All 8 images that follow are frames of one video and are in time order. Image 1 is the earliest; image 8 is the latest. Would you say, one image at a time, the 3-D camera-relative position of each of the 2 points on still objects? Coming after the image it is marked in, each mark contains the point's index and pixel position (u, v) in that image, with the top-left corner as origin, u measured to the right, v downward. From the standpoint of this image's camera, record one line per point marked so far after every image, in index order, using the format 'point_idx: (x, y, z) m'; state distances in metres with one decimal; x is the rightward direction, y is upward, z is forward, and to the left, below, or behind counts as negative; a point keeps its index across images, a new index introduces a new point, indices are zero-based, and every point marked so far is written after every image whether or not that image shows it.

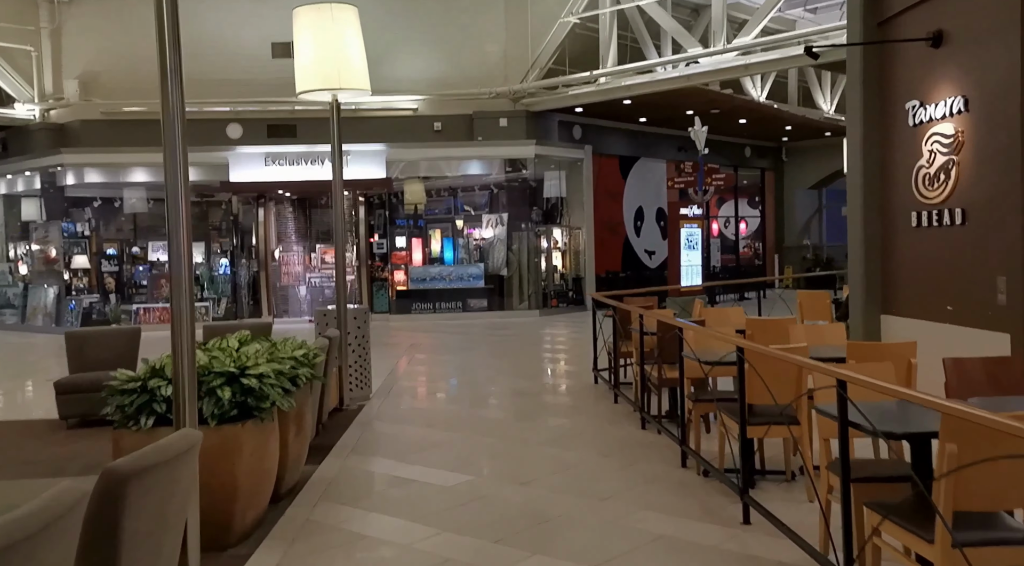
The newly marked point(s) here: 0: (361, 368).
0: (-1.3, -0.8, +7.6) m
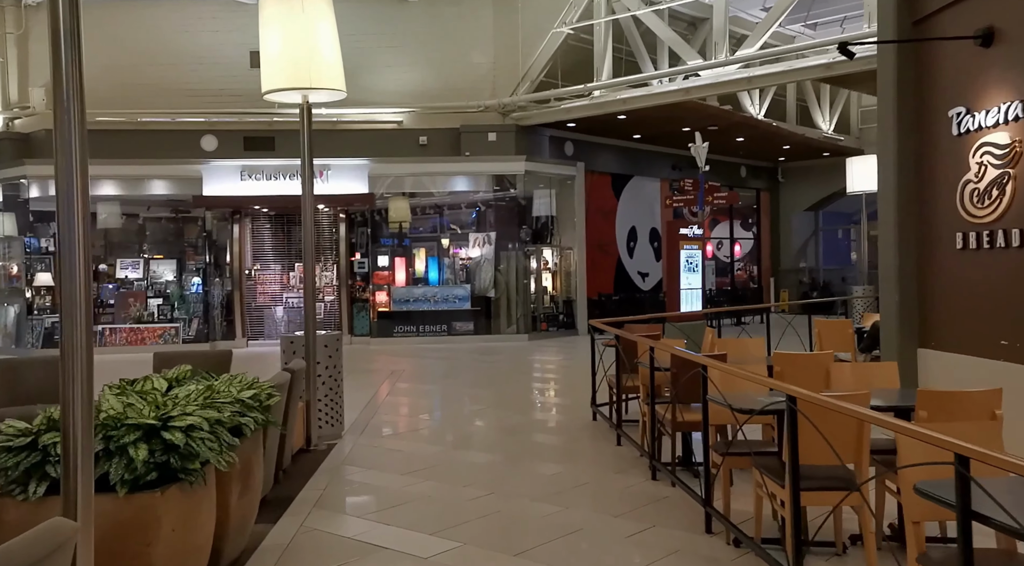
0: (-1.4, -0.9, +6.7) m
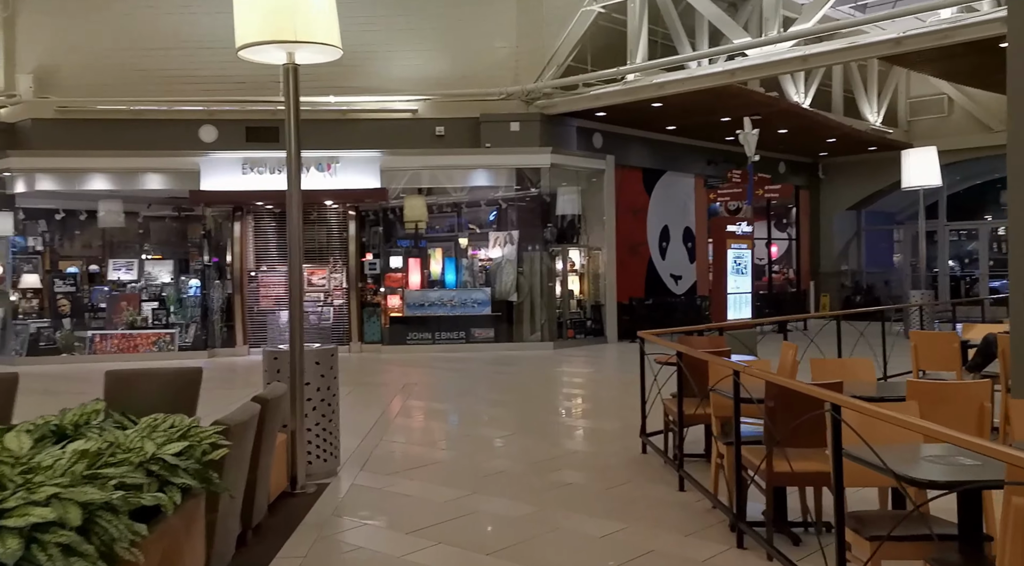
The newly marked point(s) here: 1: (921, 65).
0: (-1.2, -1.0, +5.5) m
1: (+5.5, +2.9, +11.7) m
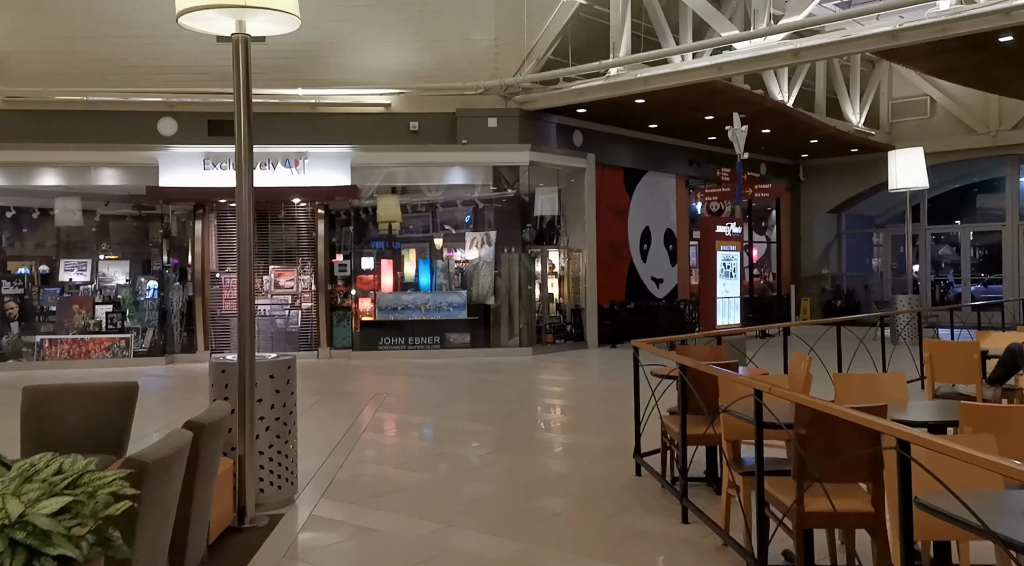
0: (-1.3, -1.0, +4.9) m
1: (+5.2, +2.9, +11.3) m
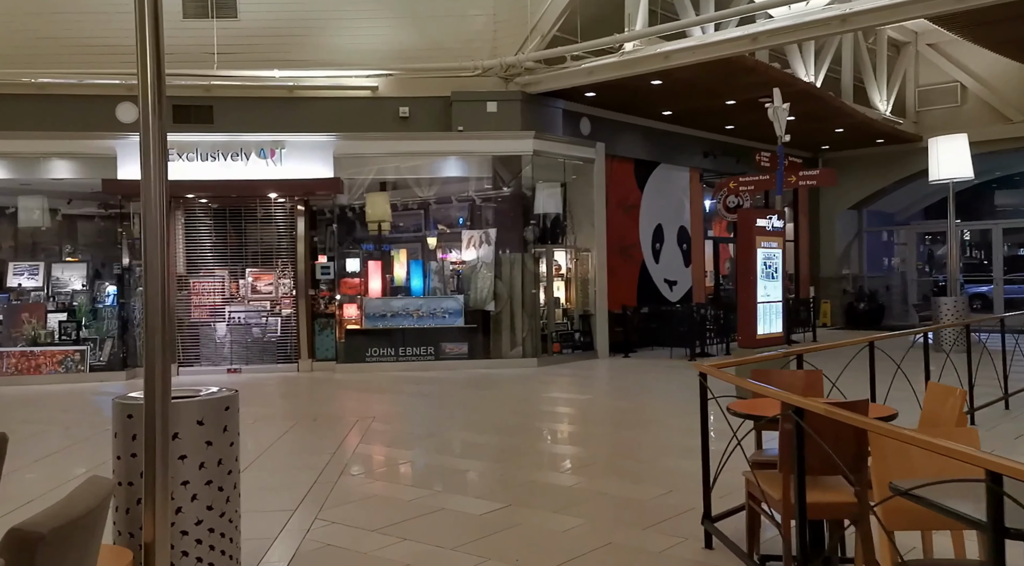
0: (-1.2, -1.0, +3.4) m
1: (+5.3, +2.9, +9.9) m
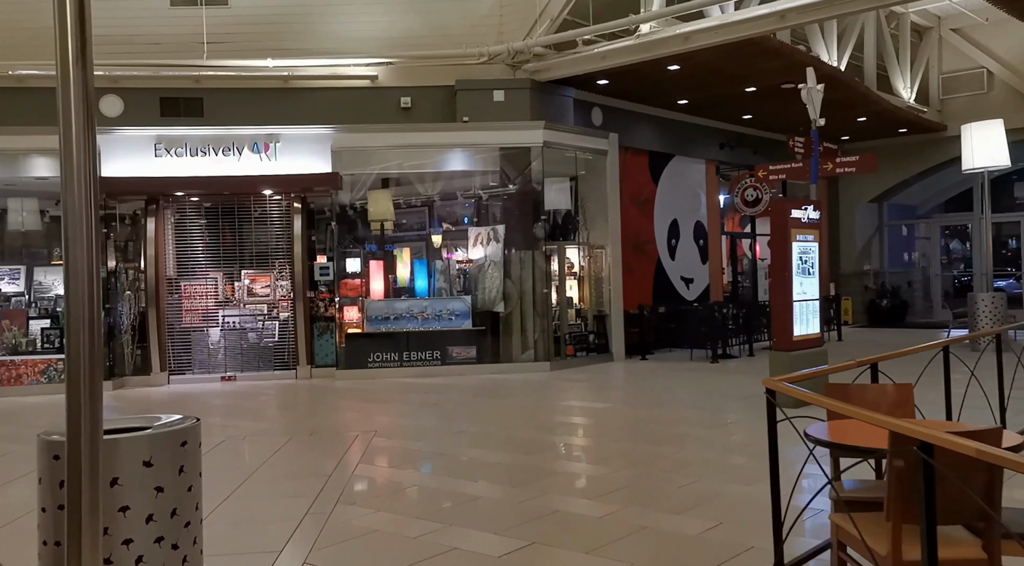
0: (-1.1, -1.0, +2.7) m
1: (+5.4, +2.9, +9.2) m
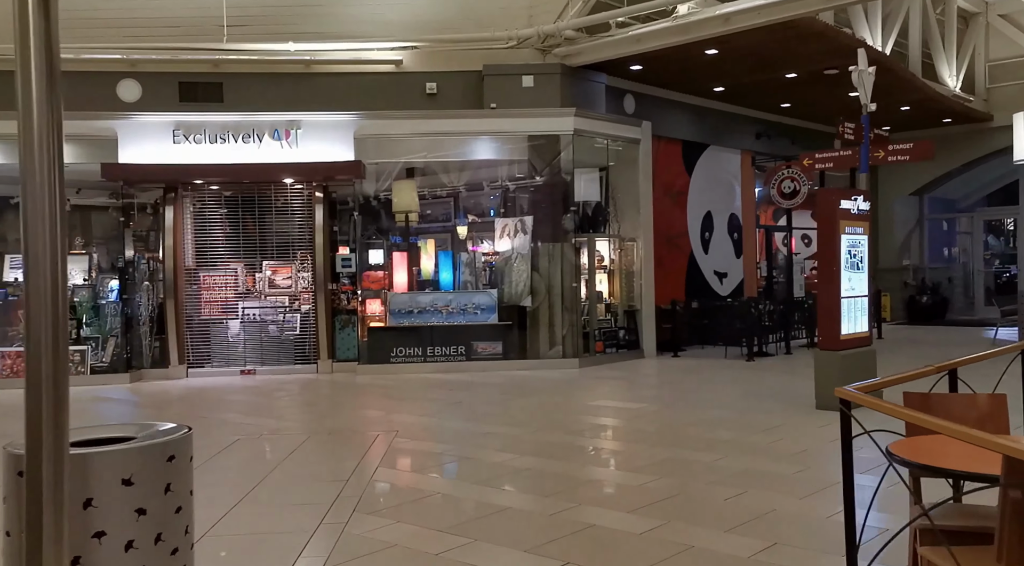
0: (-1.0, -1.0, +2.3) m
1: (+5.7, +3.0, +8.6) m
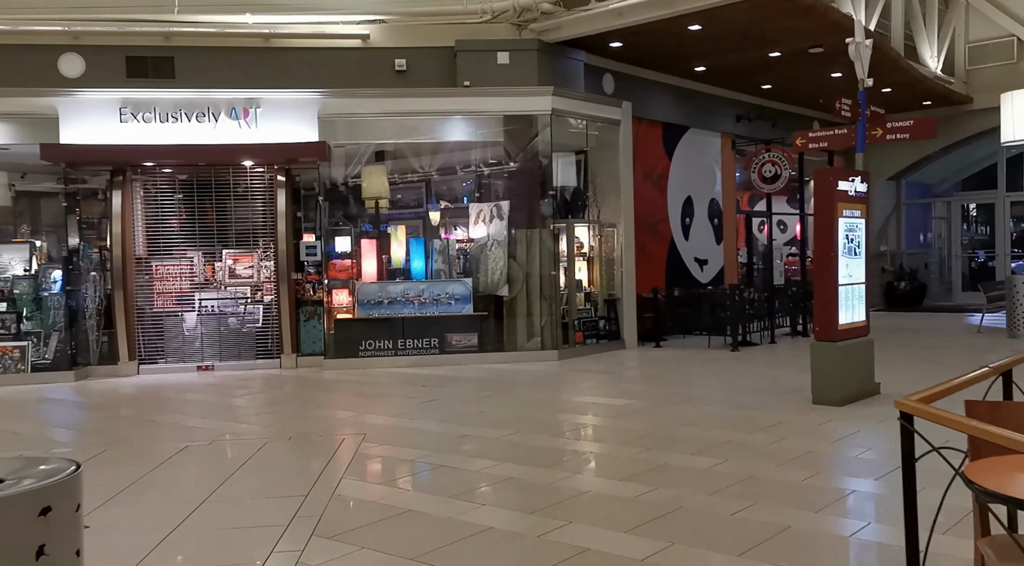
0: (-0.9, -1.0, +1.8) m
1: (+5.4, +3.1, +8.2) m
